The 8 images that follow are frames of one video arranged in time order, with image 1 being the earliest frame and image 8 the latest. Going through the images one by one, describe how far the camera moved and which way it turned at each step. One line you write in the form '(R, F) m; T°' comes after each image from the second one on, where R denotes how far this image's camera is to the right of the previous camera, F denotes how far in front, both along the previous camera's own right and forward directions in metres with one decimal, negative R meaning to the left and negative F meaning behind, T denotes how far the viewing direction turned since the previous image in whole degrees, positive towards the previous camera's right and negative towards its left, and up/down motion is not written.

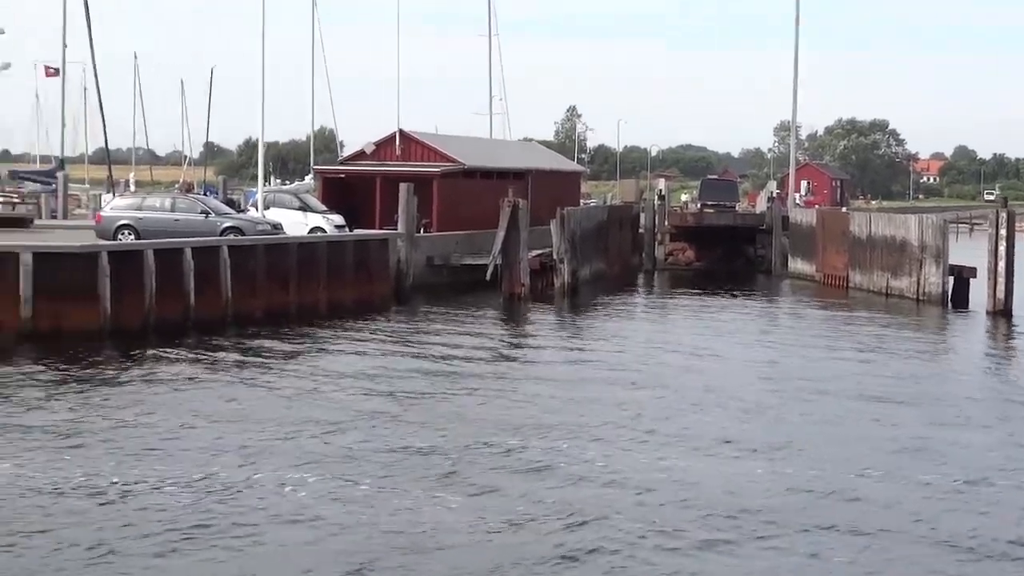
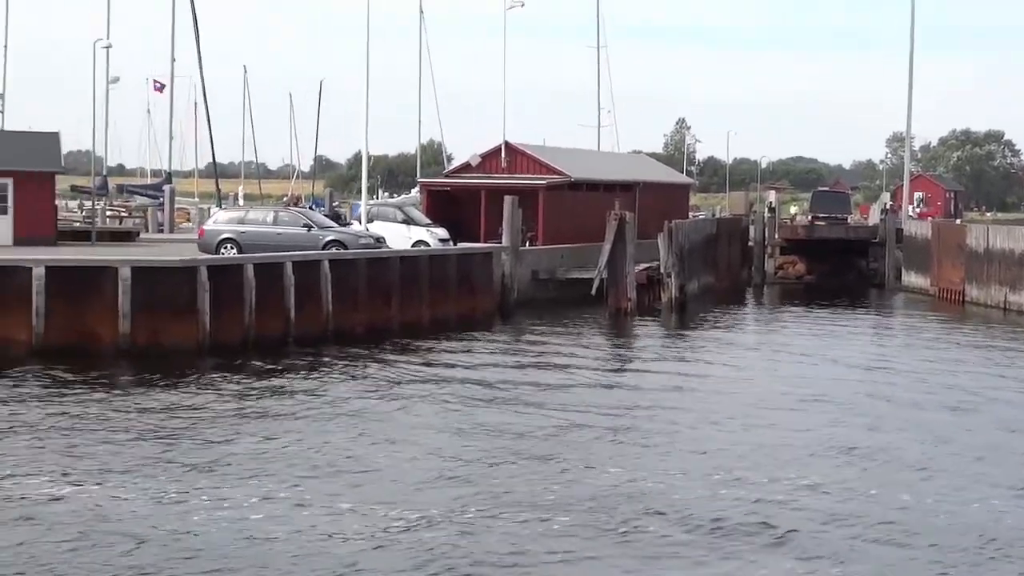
(+0.1, +0.6) m; -3°
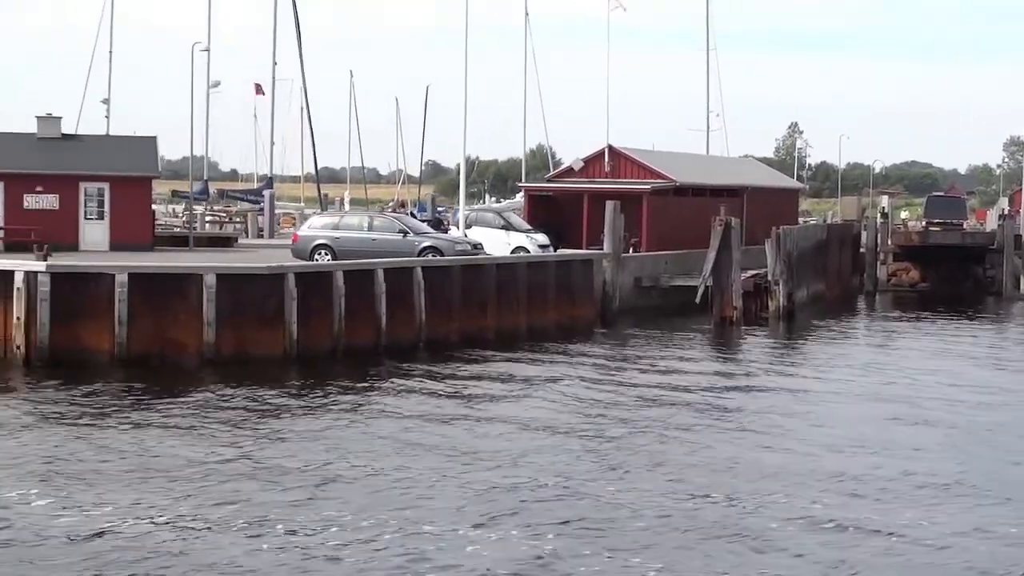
(+0.2, +1.0) m; -3°
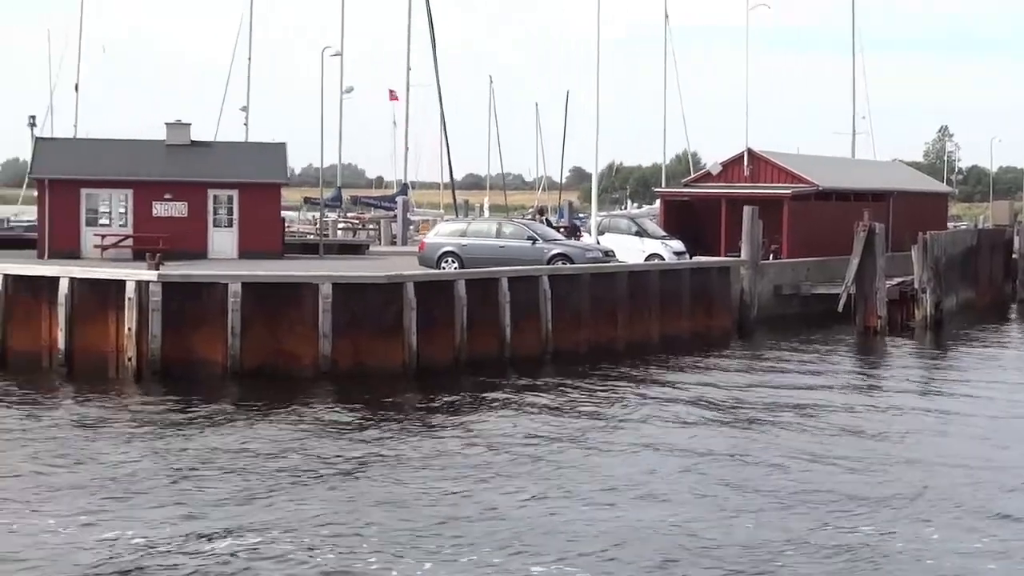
(+0.2, +1.1) m; -4°
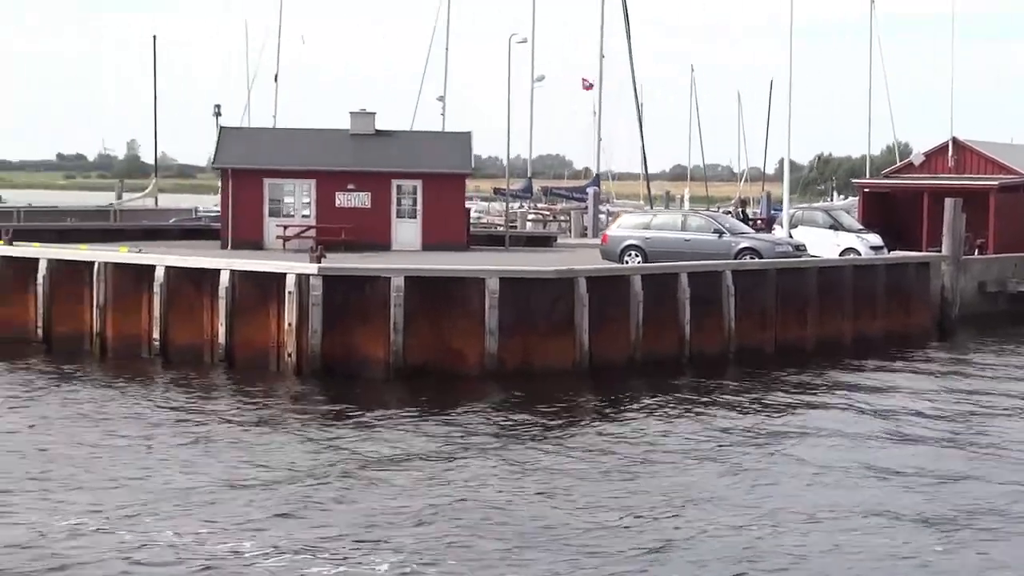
(+0.3, +1.2) m; -6°
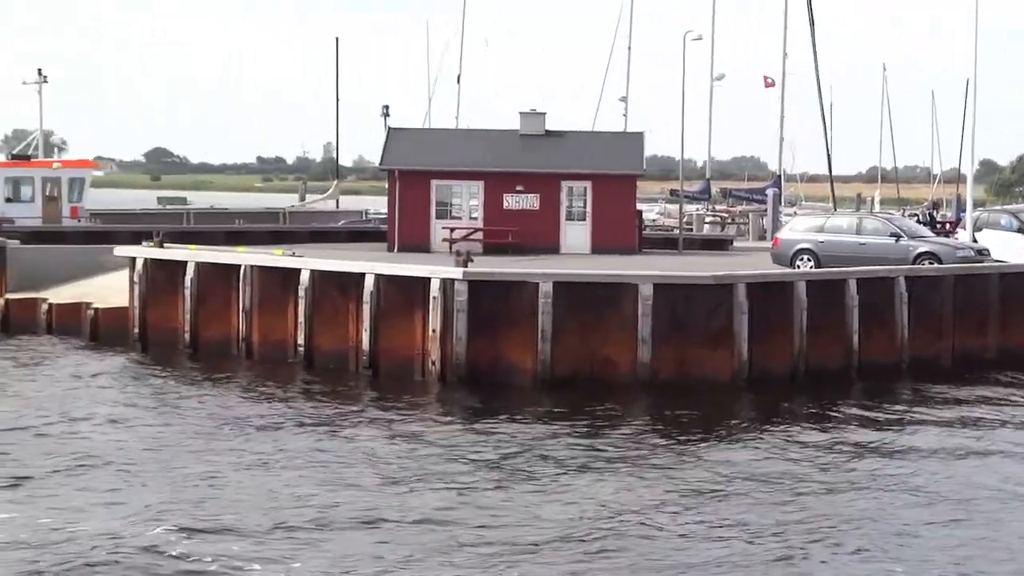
(+0.4, +1.0) m; -6°
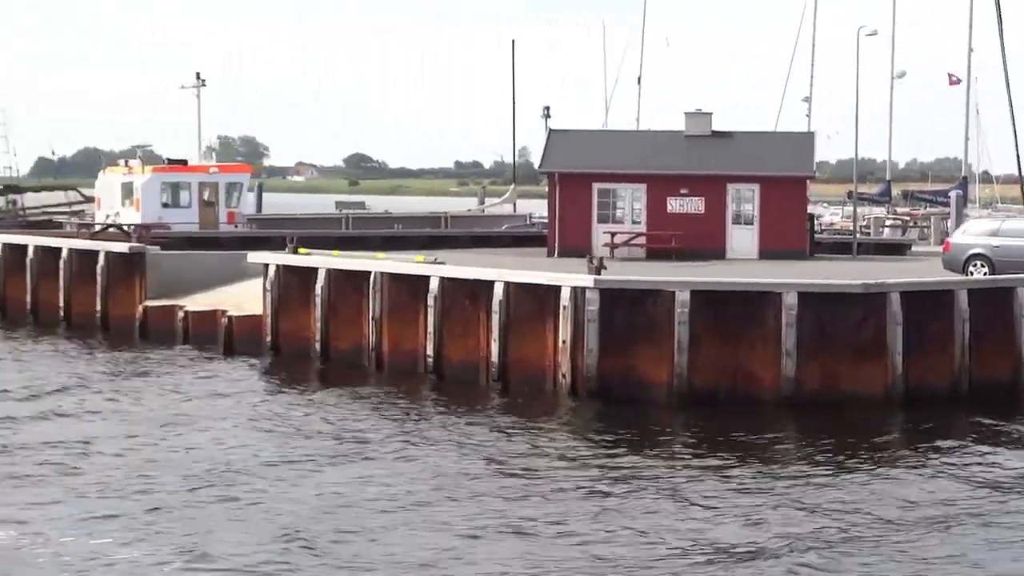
(+0.6, +1.2) m; -6°
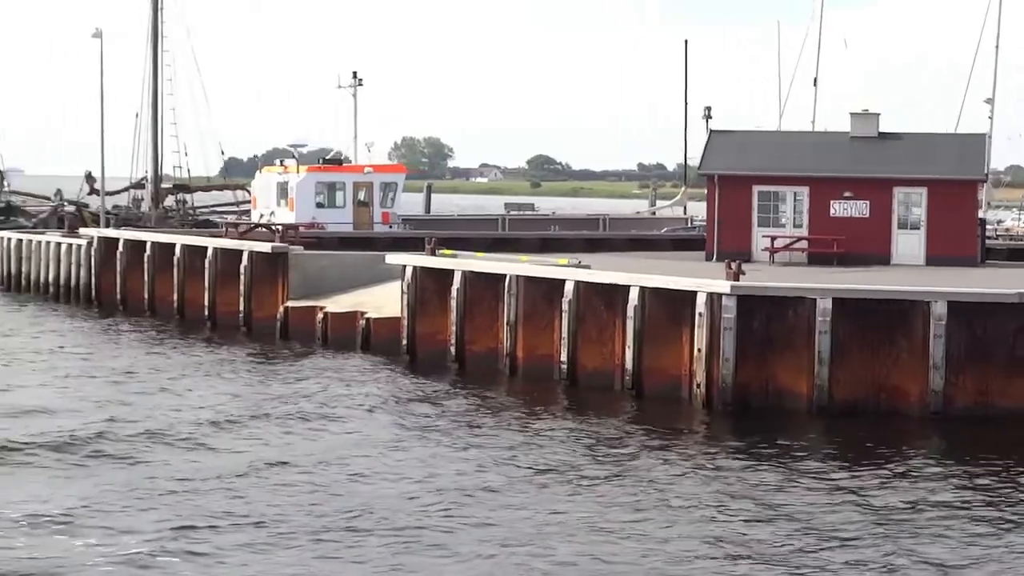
(+0.5, +0.7) m; -6°
